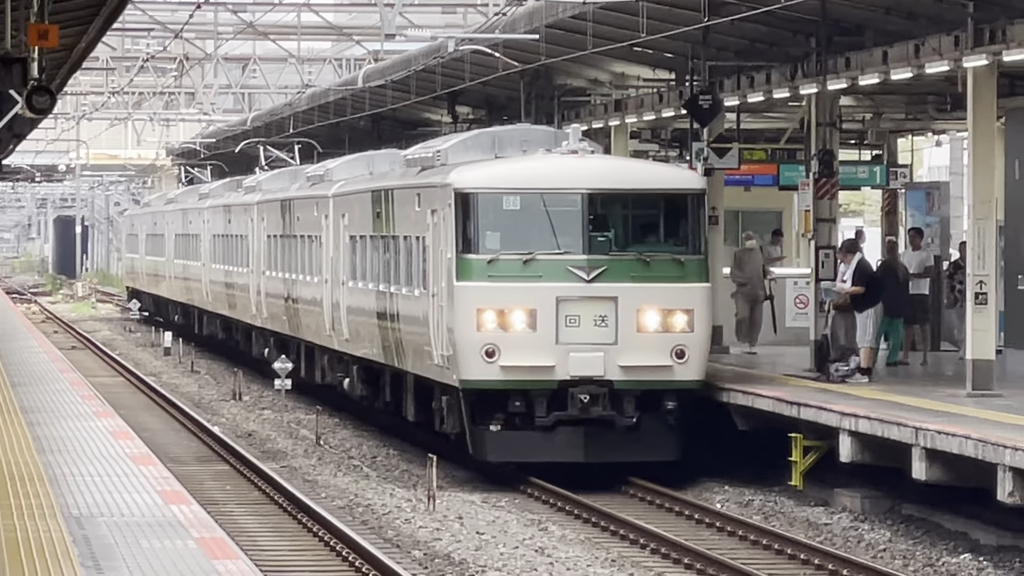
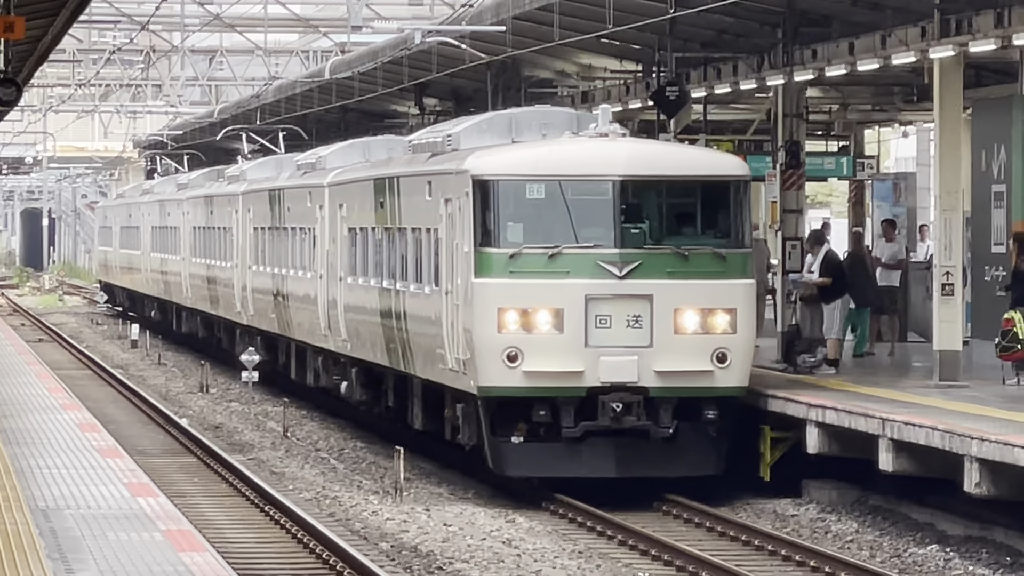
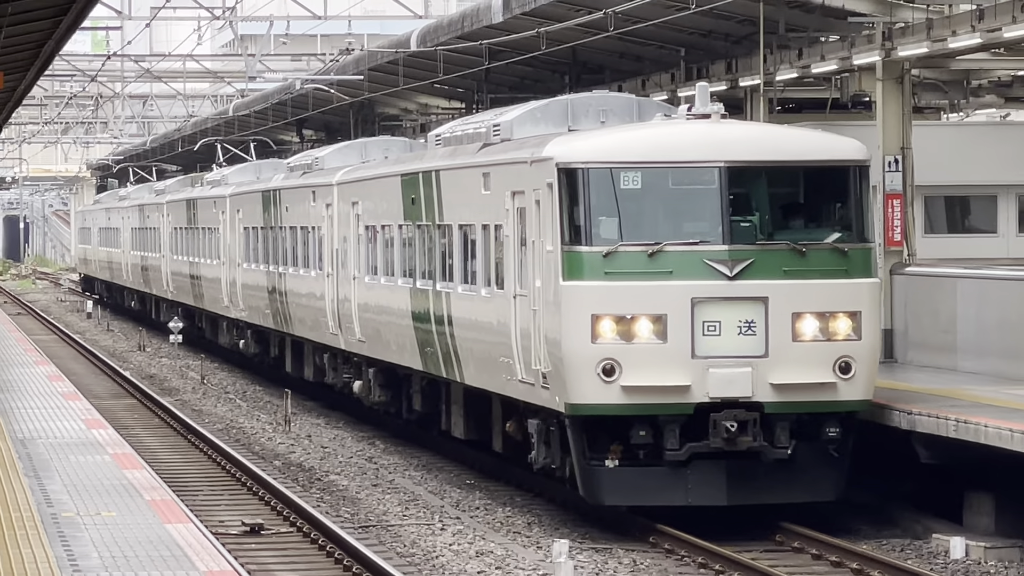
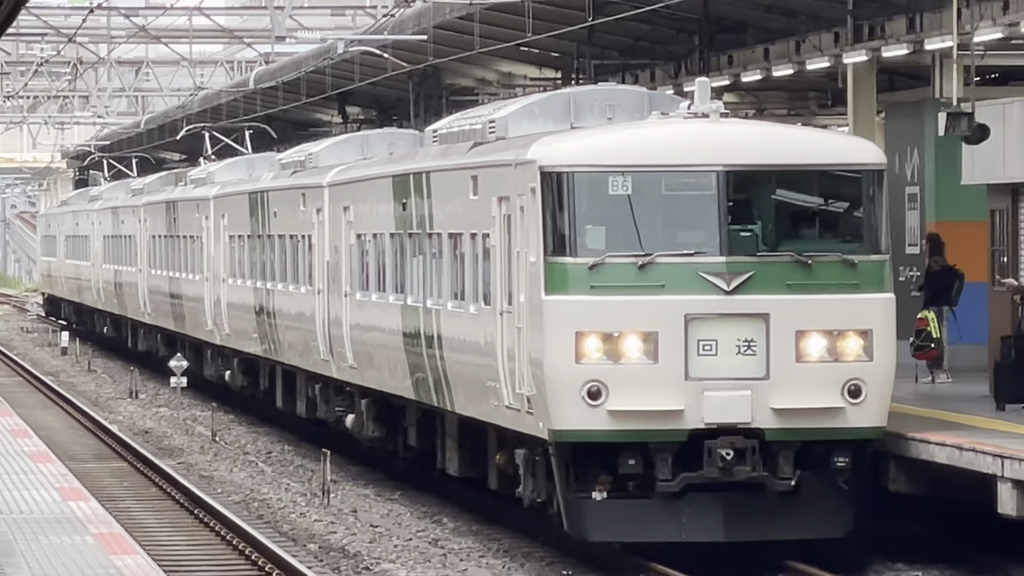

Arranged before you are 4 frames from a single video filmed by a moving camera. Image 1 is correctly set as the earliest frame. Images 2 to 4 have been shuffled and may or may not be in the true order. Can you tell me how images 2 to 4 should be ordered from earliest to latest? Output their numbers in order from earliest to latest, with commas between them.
2, 4, 3
